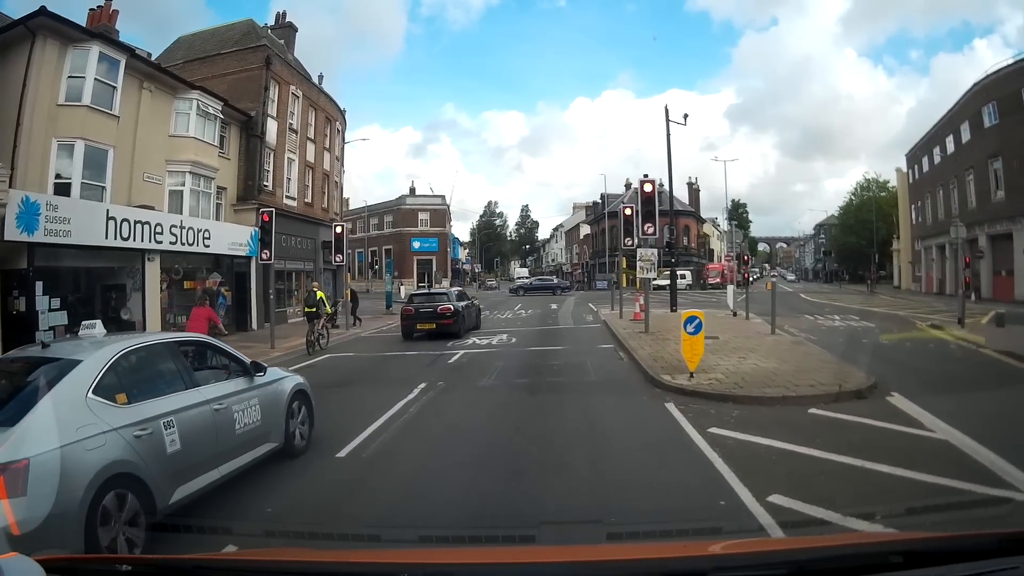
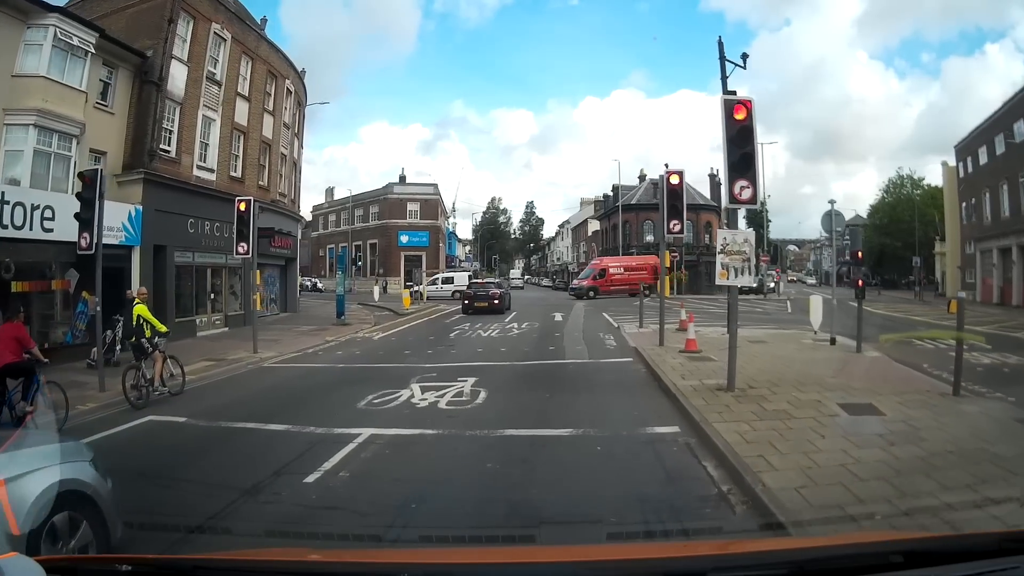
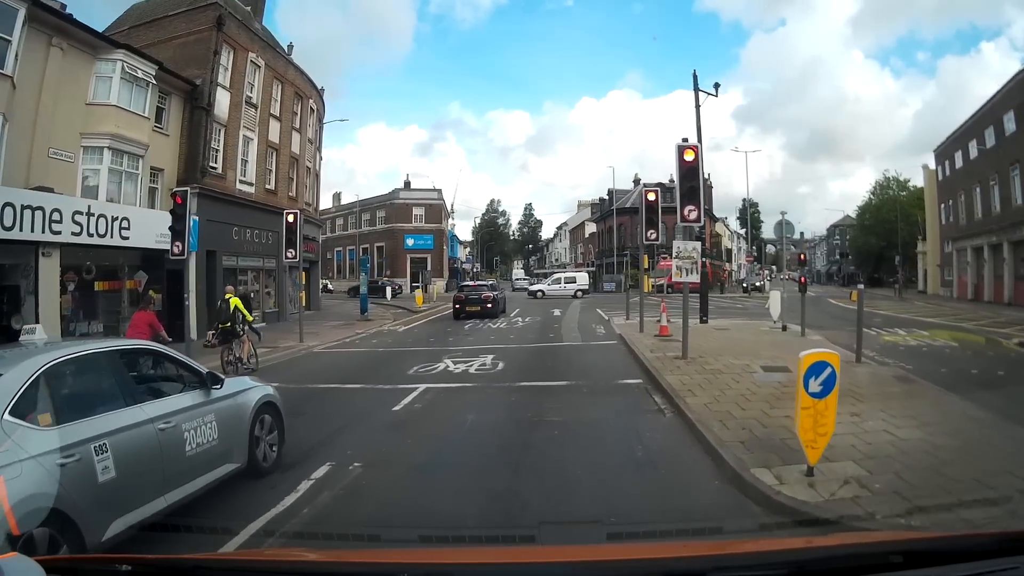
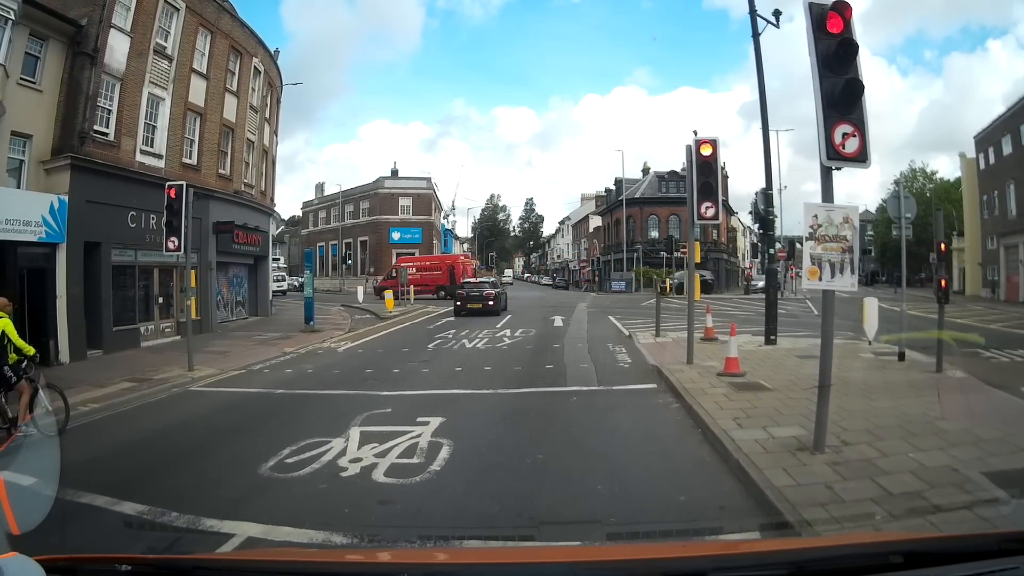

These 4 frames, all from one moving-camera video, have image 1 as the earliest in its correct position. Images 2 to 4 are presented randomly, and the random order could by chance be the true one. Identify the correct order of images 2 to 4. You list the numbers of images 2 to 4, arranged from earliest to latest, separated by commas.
3, 2, 4
